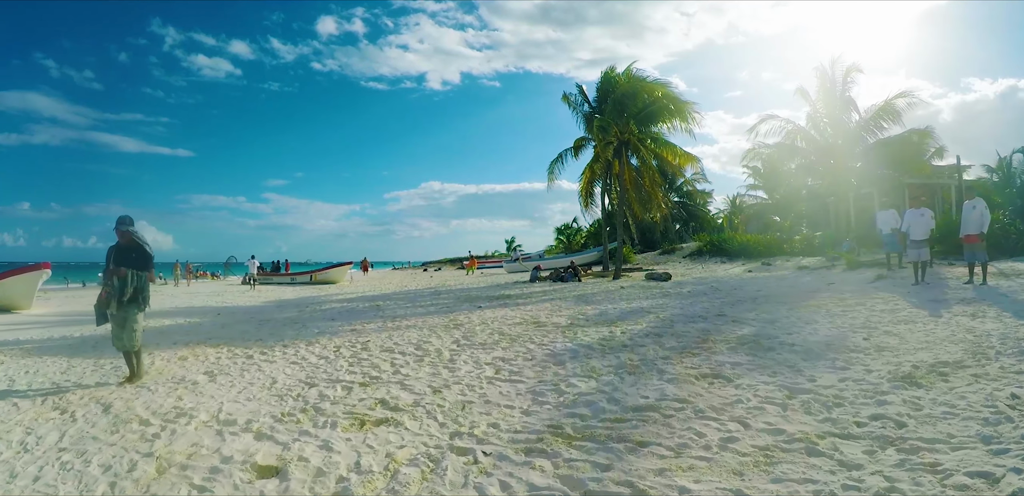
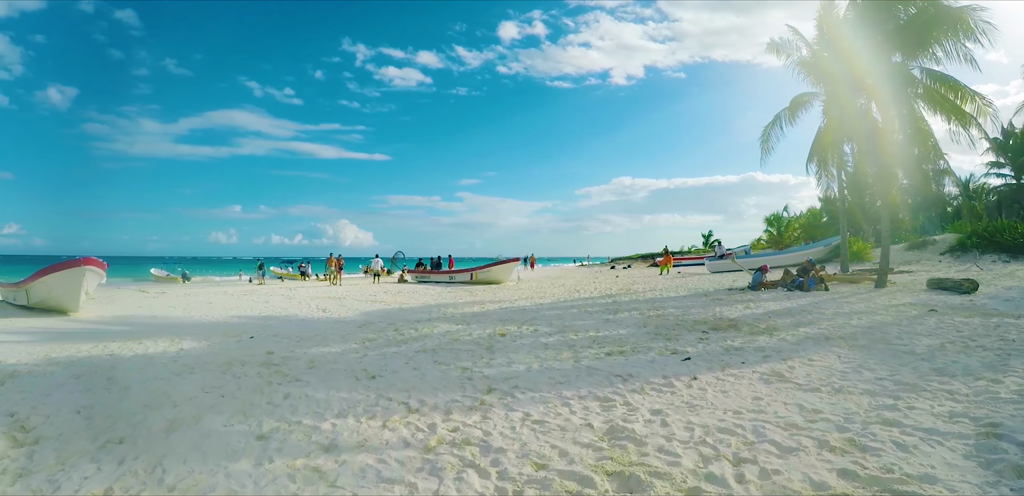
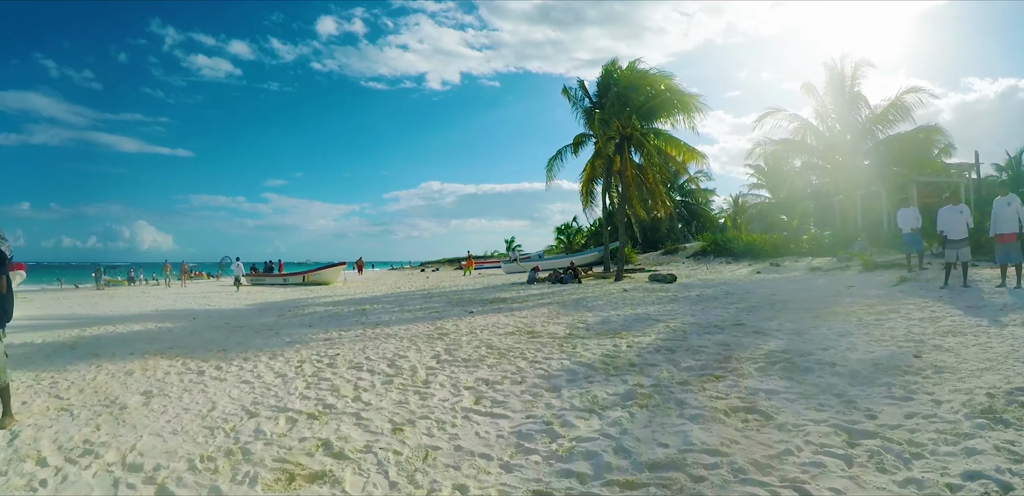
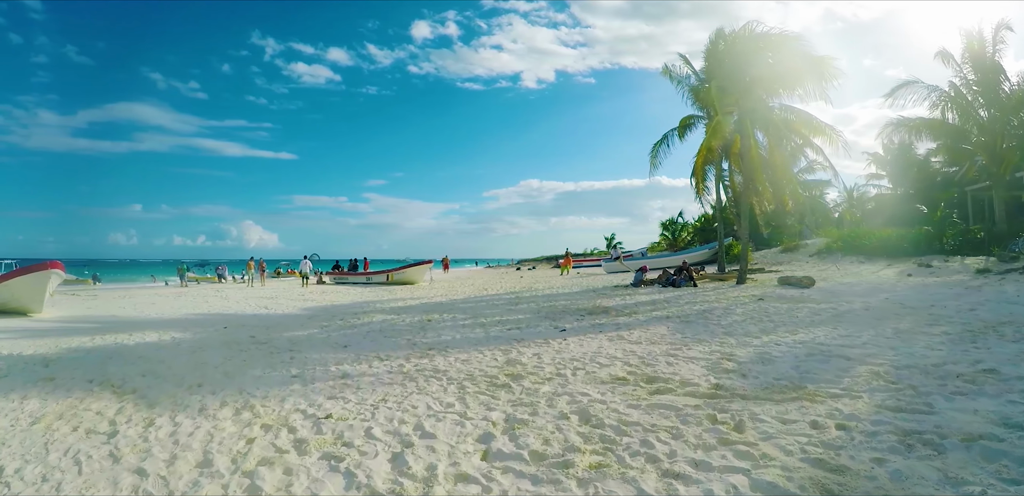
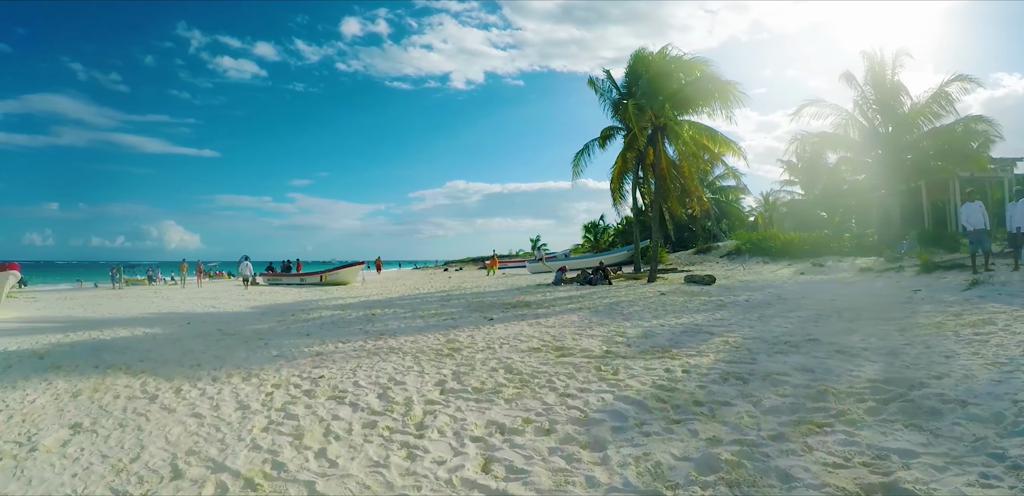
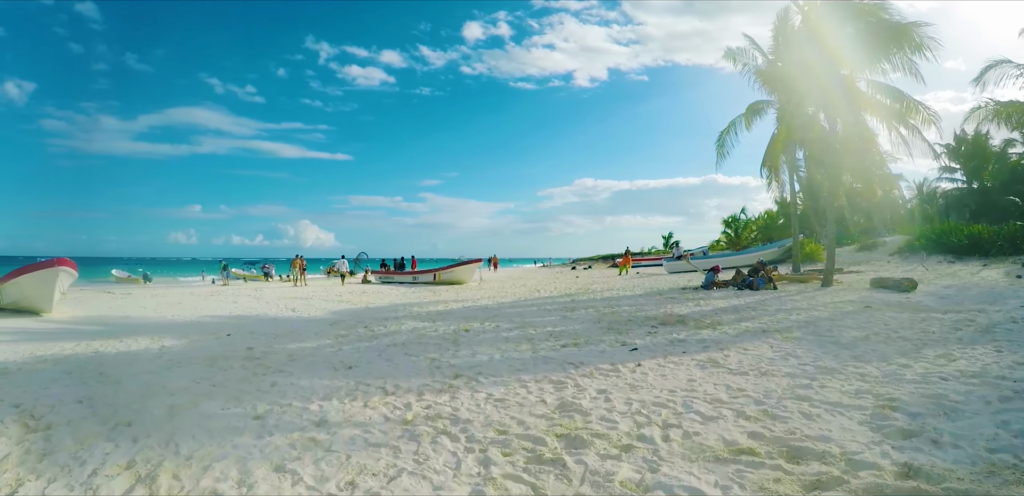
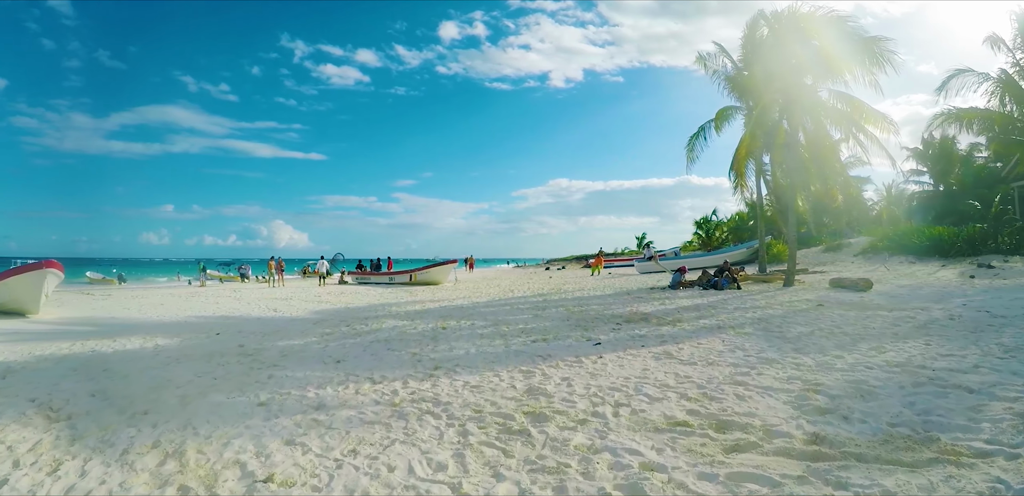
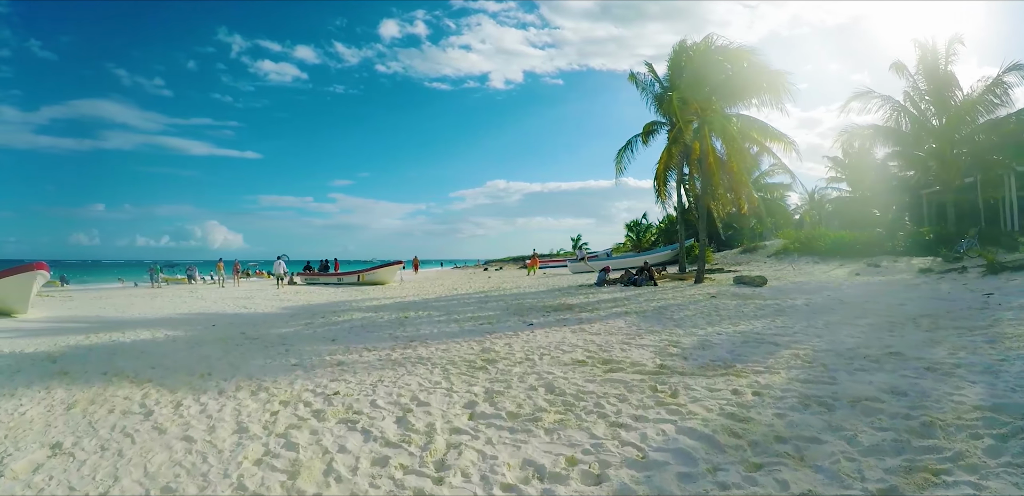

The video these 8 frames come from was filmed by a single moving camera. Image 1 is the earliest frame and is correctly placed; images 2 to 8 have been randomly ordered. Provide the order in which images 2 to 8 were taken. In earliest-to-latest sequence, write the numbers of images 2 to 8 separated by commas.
3, 5, 8, 4, 7, 6, 2
